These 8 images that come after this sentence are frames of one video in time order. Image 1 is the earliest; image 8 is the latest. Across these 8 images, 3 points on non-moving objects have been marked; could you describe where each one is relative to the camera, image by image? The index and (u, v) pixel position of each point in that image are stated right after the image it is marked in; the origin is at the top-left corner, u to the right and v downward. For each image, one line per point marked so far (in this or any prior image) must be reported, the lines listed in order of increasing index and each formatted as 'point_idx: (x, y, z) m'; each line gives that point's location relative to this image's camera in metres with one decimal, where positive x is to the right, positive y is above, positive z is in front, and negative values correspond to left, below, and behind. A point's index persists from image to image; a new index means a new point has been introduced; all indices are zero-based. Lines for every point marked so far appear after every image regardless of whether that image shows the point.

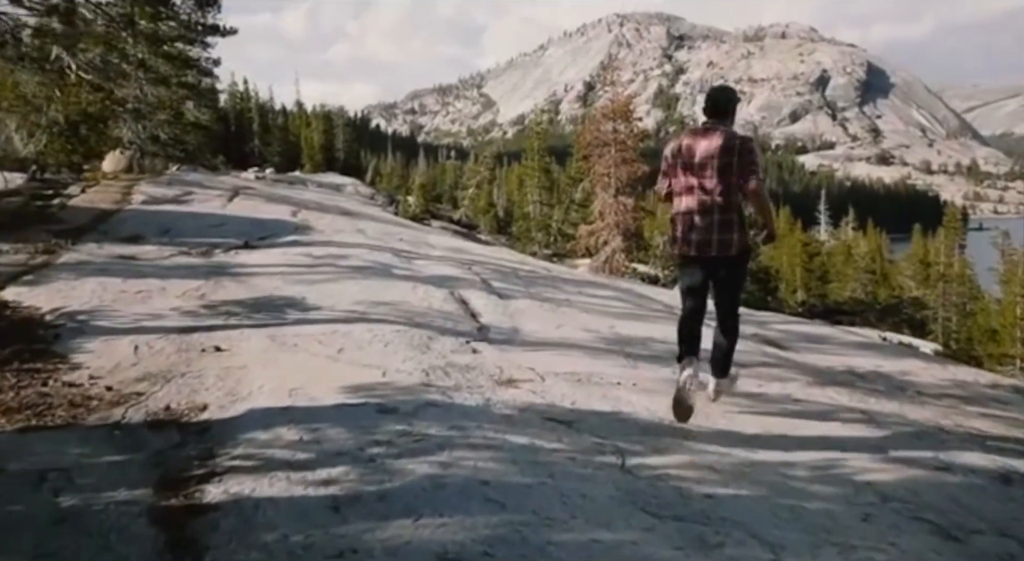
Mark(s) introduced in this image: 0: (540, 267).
0: (+0.5, +0.2, +14.5) m
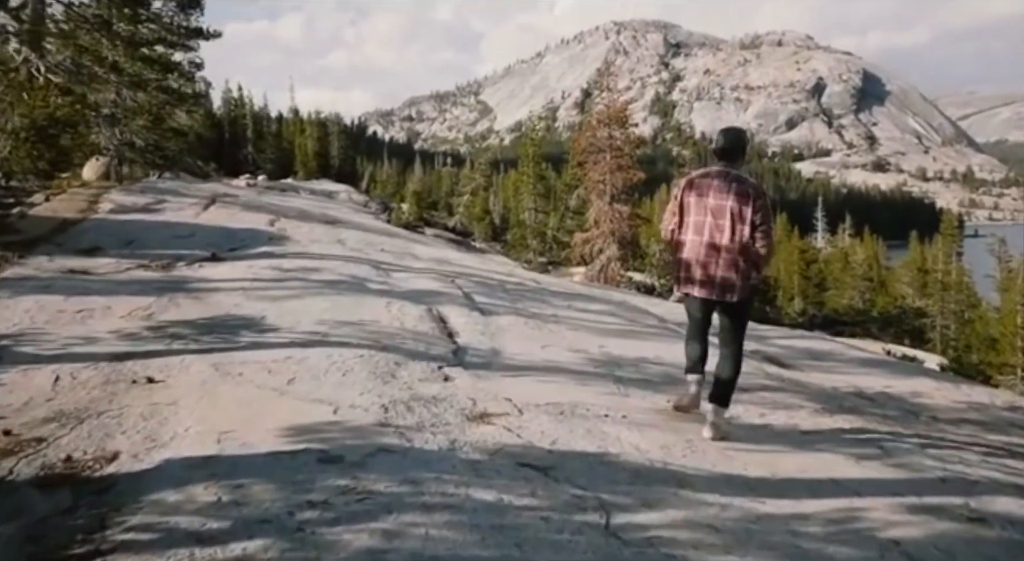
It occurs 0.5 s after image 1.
0: (+0.3, 0.0, +13.8) m
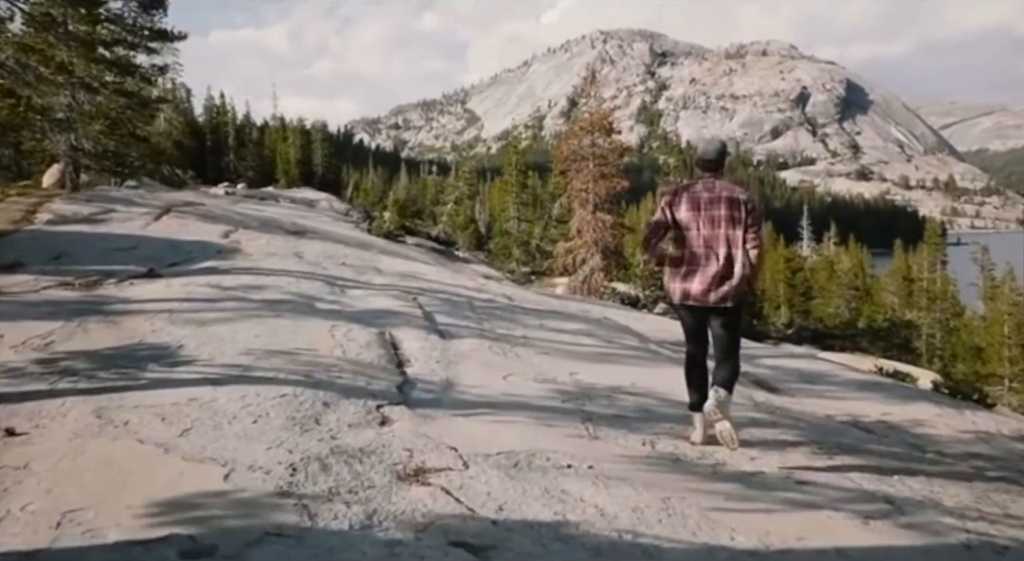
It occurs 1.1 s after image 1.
0: (-0.2, -0.2, +12.9) m
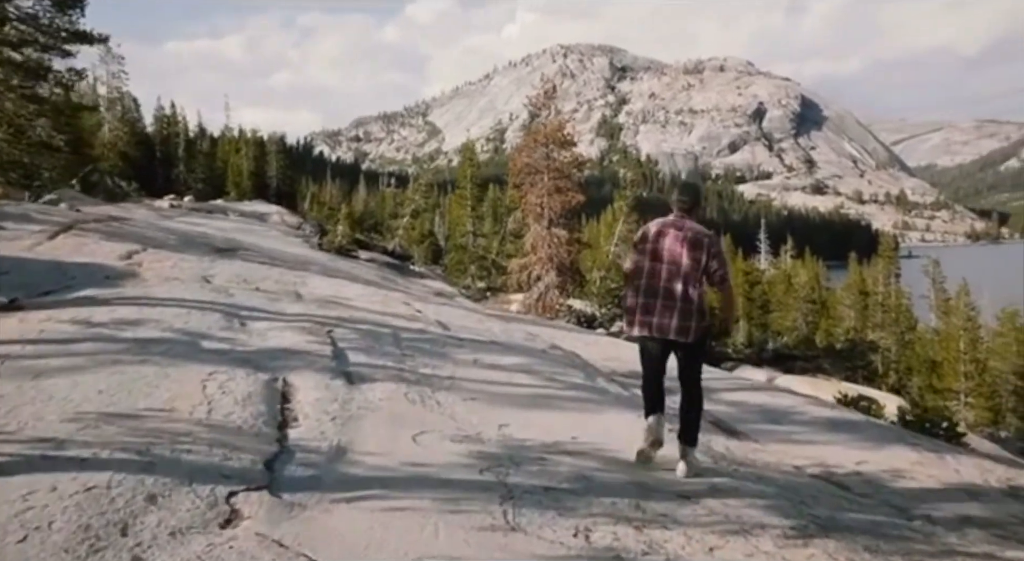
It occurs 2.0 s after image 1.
0: (-1.2, -0.6, +11.6) m
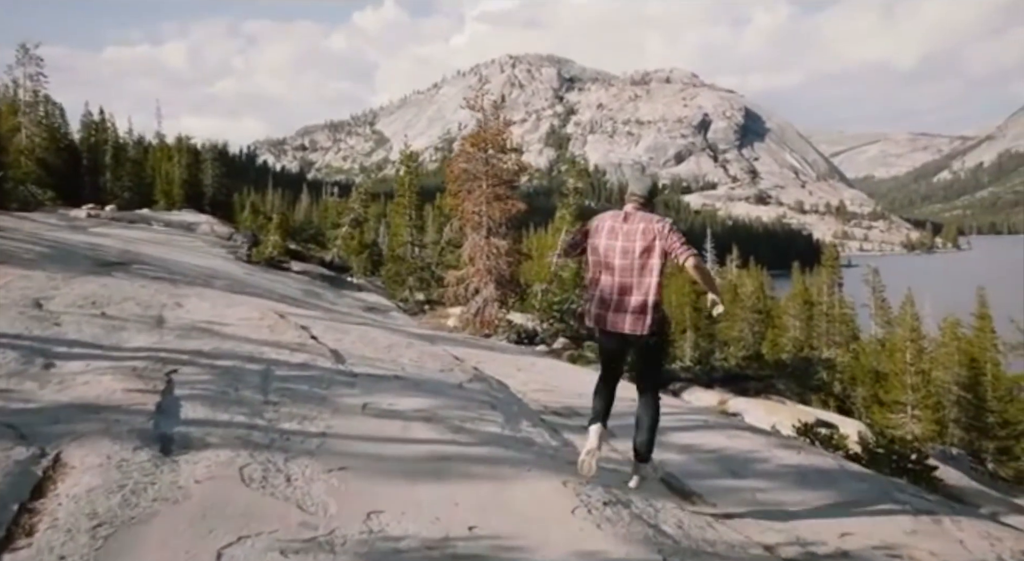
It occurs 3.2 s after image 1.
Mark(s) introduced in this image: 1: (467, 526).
0: (-2.3, -0.9, +9.5) m
1: (-0.3, -1.6, +5.1) m
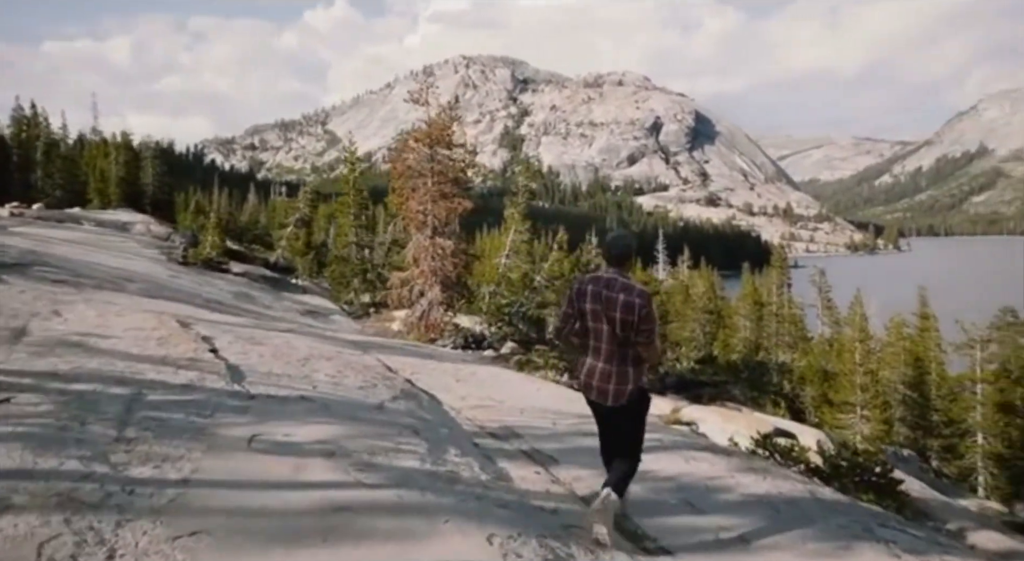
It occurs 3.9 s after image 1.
0: (-3.1, -1.0, +8.1) m
1: (-0.8, -1.6, +3.8) m
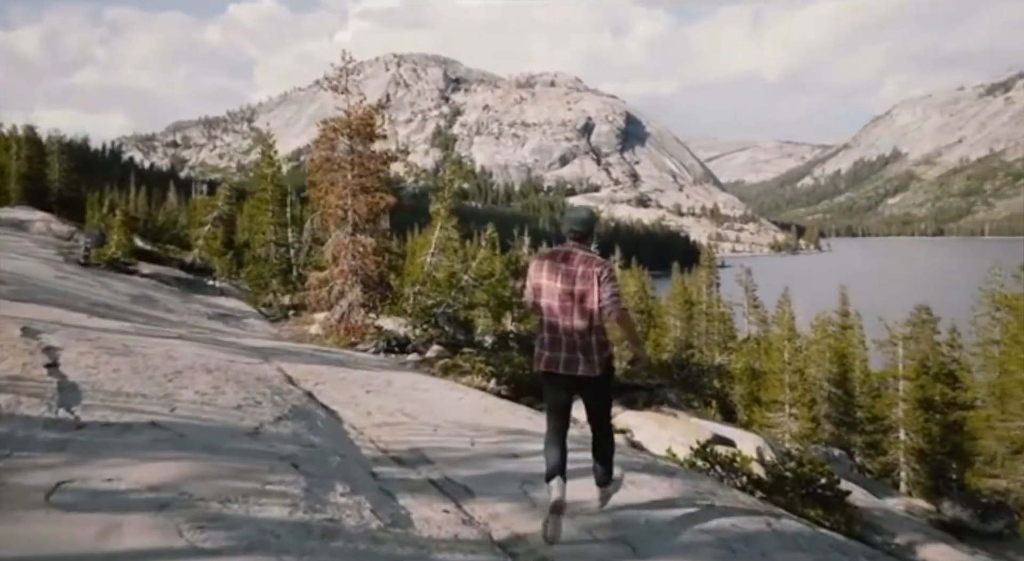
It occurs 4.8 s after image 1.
0: (-3.9, -0.9, +6.5) m
1: (-1.3, -1.6, +2.4) m
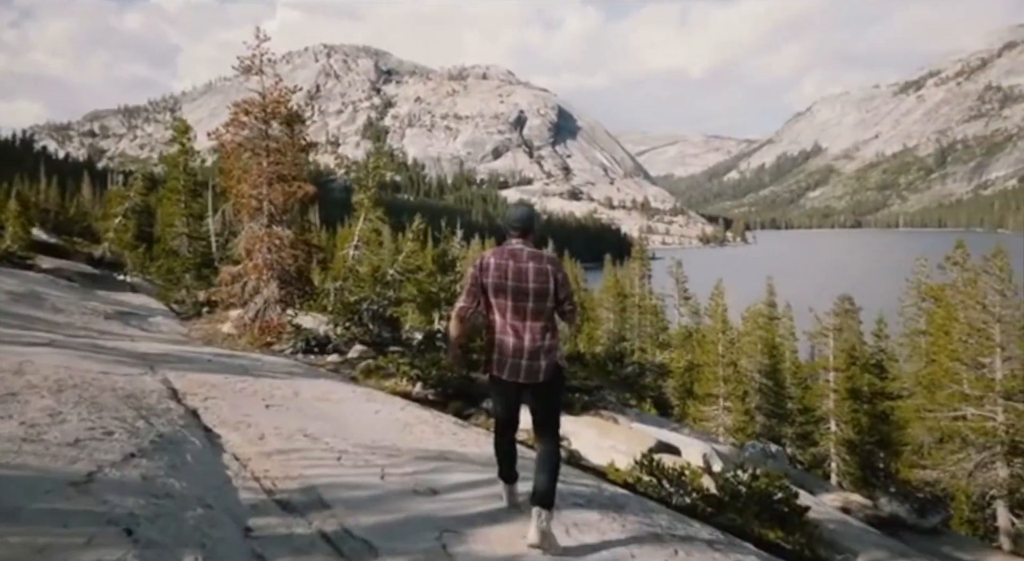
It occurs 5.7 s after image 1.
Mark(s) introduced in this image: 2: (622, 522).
0: (-4.4, -1.0, +4.7) m
1: (-1.5, -1.6, +0.8) m
2: (+0.9, -2.0, +6.7) m
